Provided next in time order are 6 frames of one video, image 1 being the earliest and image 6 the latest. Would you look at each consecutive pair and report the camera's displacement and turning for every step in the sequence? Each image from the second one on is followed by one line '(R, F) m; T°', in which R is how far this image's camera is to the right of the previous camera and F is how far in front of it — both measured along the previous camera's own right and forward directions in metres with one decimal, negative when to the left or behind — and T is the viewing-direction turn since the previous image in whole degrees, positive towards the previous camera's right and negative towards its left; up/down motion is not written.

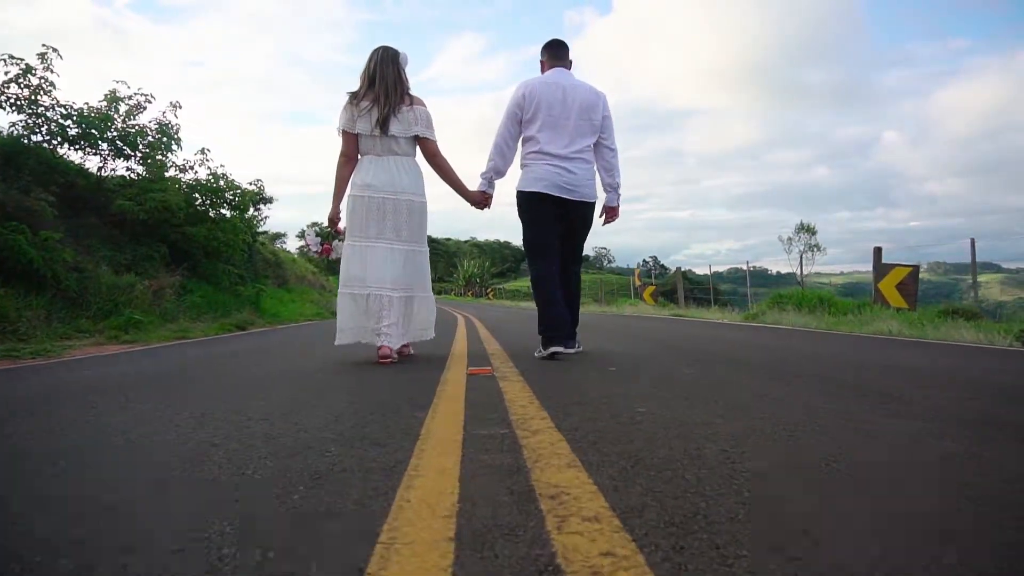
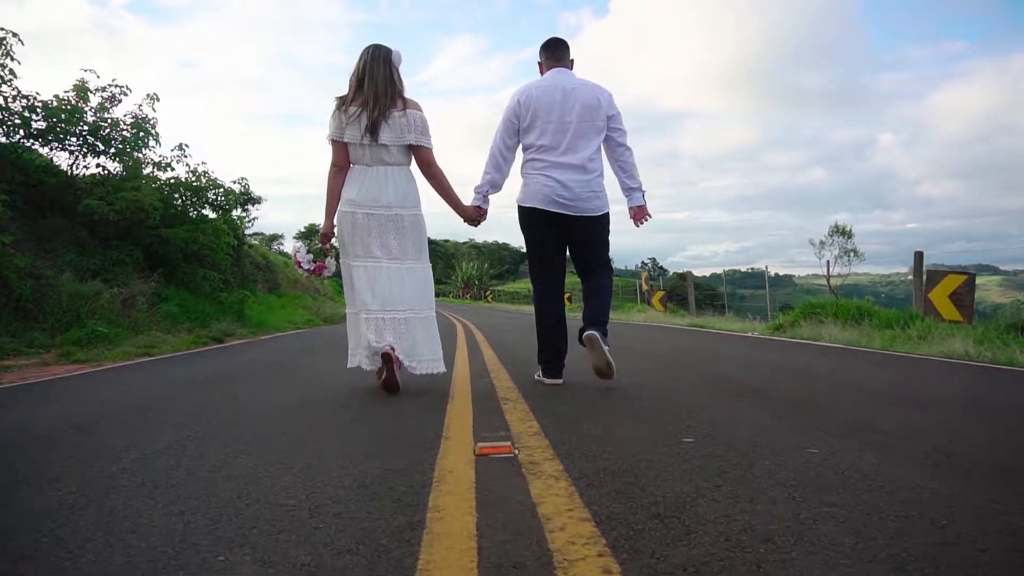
(-0.1, +1.0) m; 0°
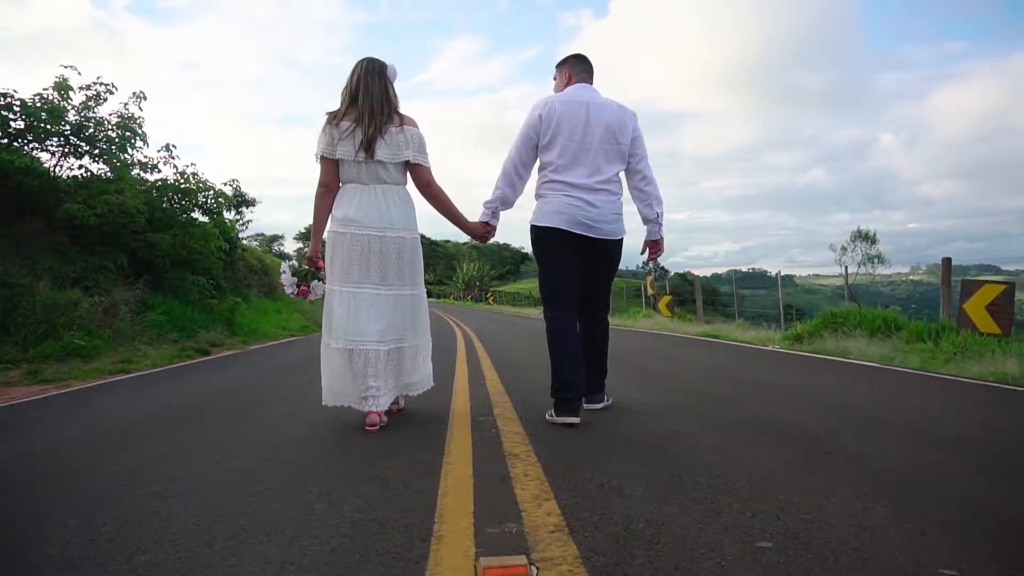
(0.0, +0.6) m; 0°
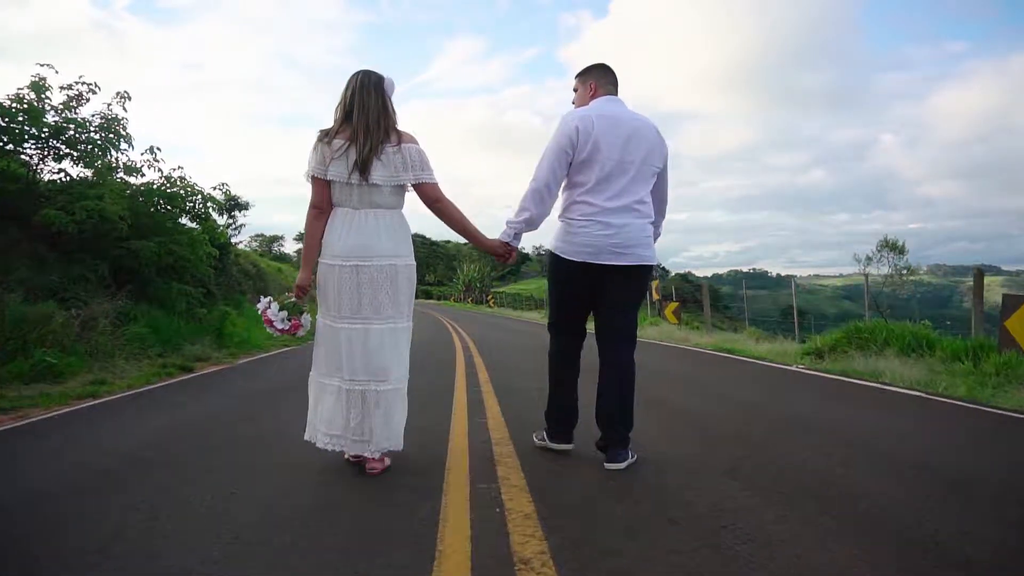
(0.0, +0.6) m; 0°
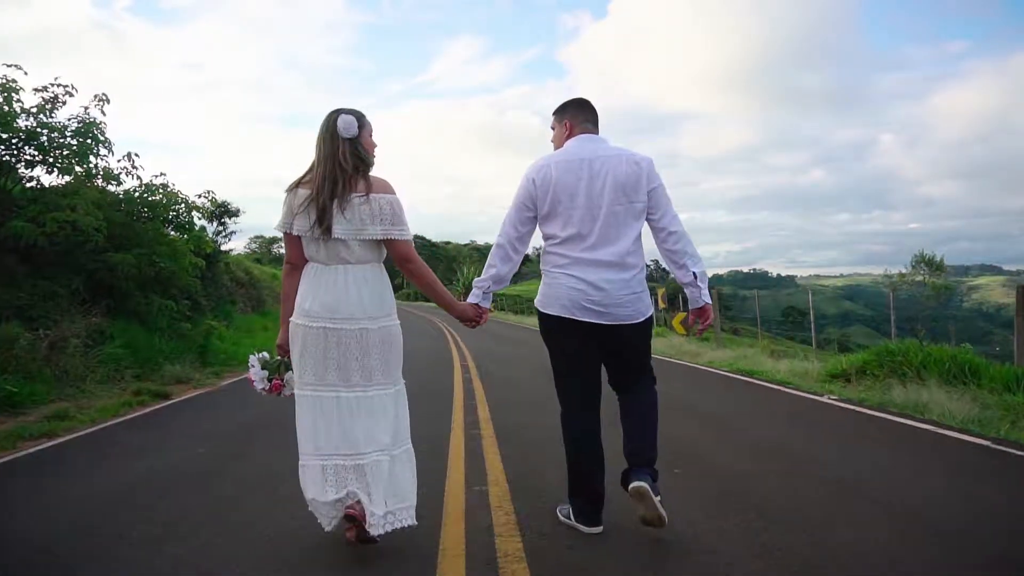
(0.0, +0.7) m; 0°
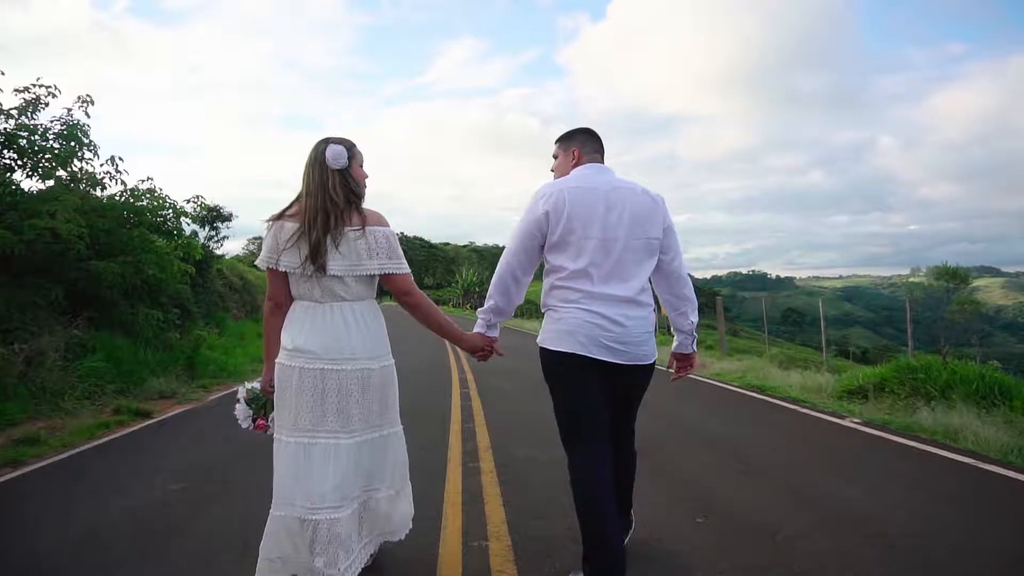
(0.0, +0.4) m; 0°
